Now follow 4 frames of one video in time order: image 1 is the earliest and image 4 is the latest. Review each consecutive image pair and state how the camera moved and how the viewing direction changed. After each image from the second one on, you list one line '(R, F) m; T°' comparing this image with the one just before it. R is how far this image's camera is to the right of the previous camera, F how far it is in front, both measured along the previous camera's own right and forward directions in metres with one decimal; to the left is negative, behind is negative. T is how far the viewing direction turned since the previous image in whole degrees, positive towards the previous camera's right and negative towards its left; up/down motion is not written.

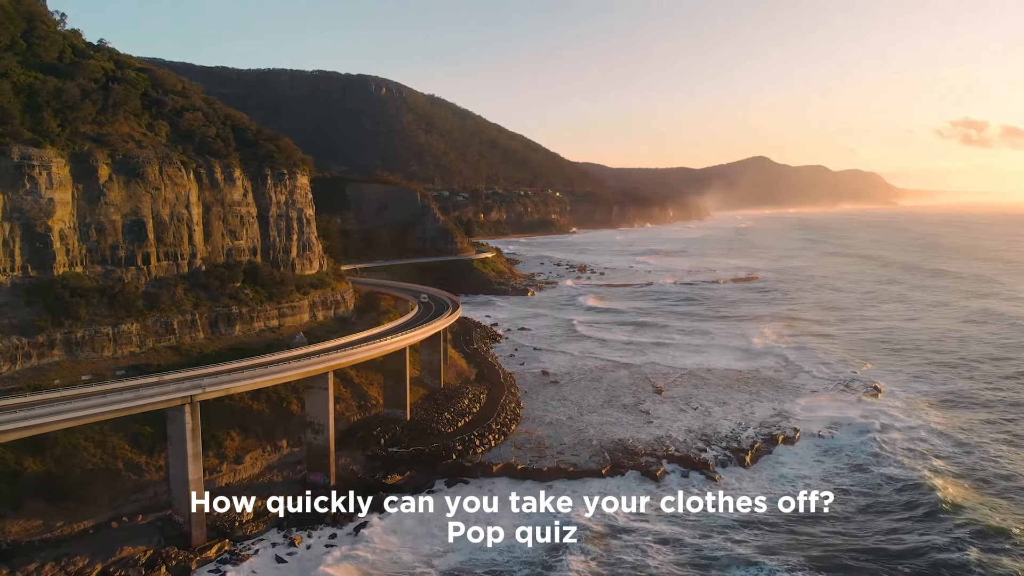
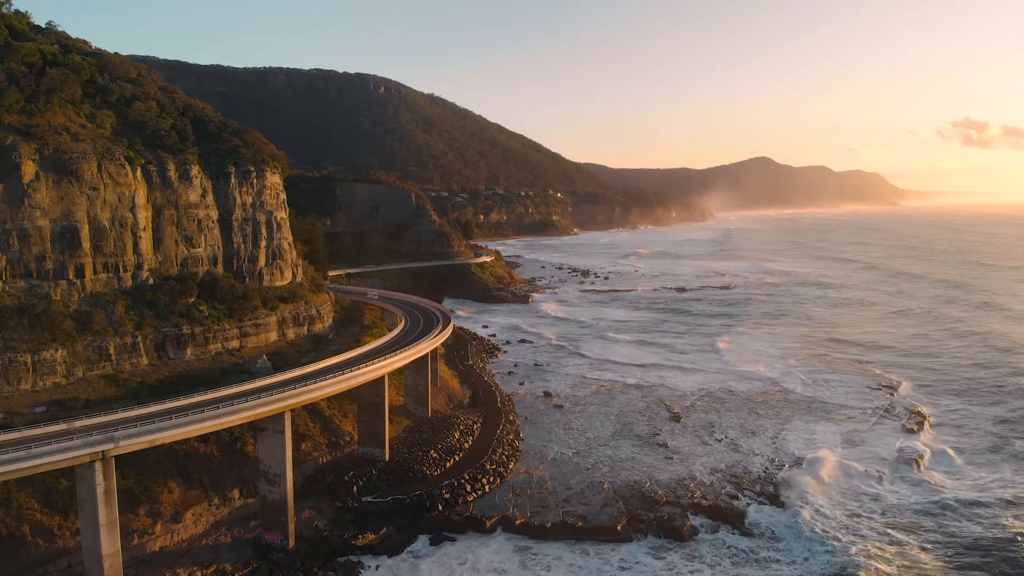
(+0.1, +3.8) m; 0°
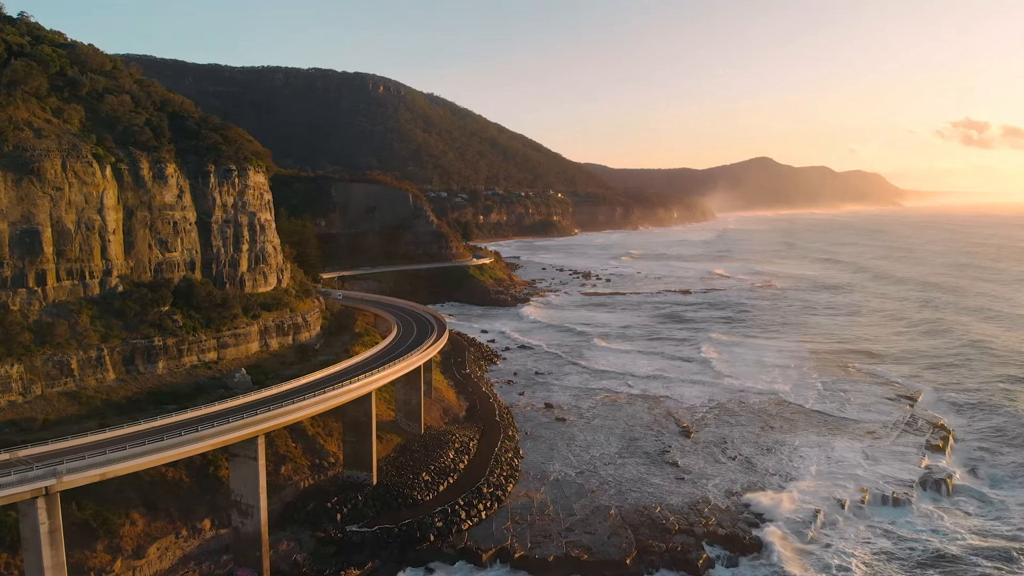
(+0.1, +1.7) m; 0°
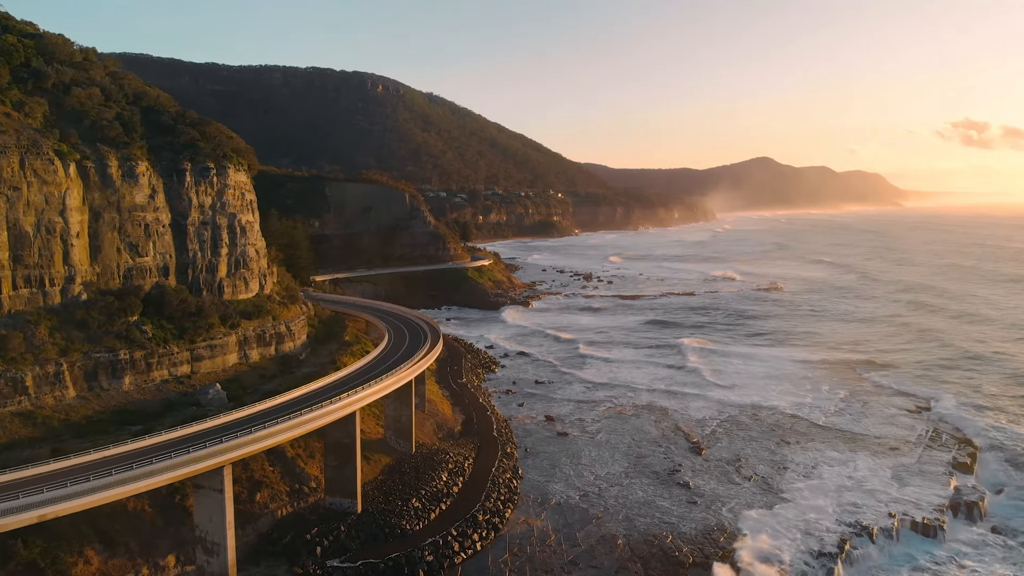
(+0.1, +1.7) m; 0°
